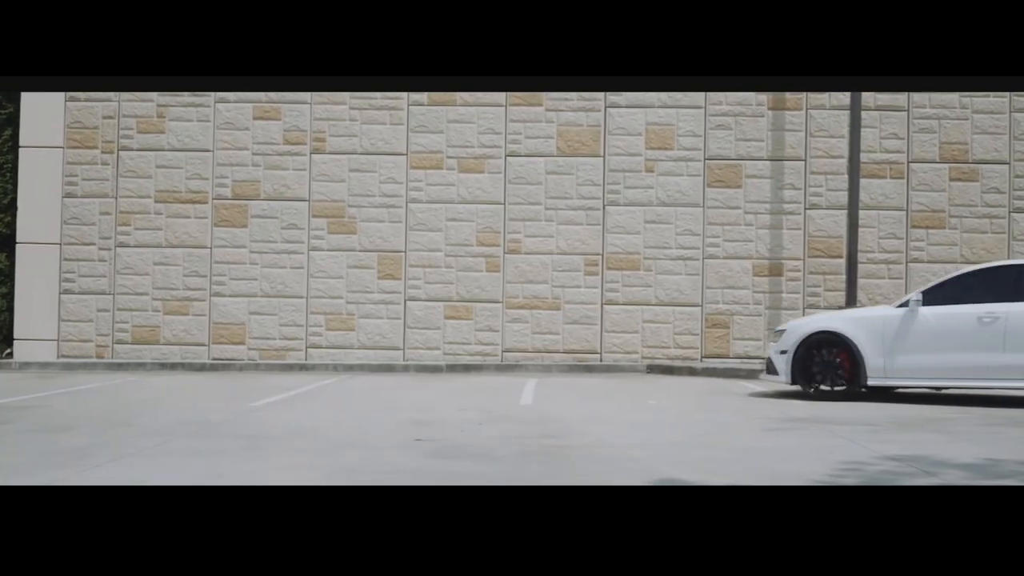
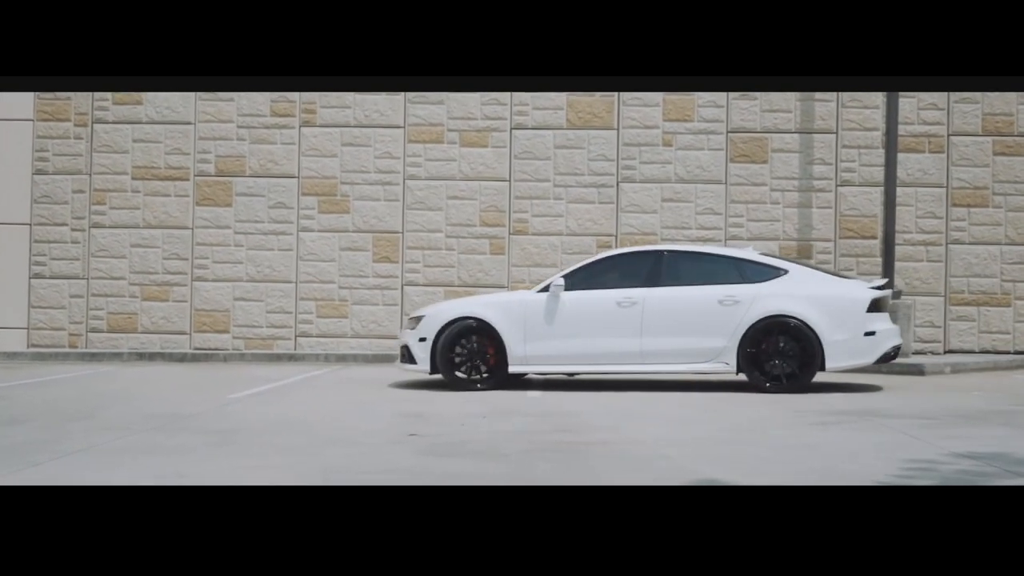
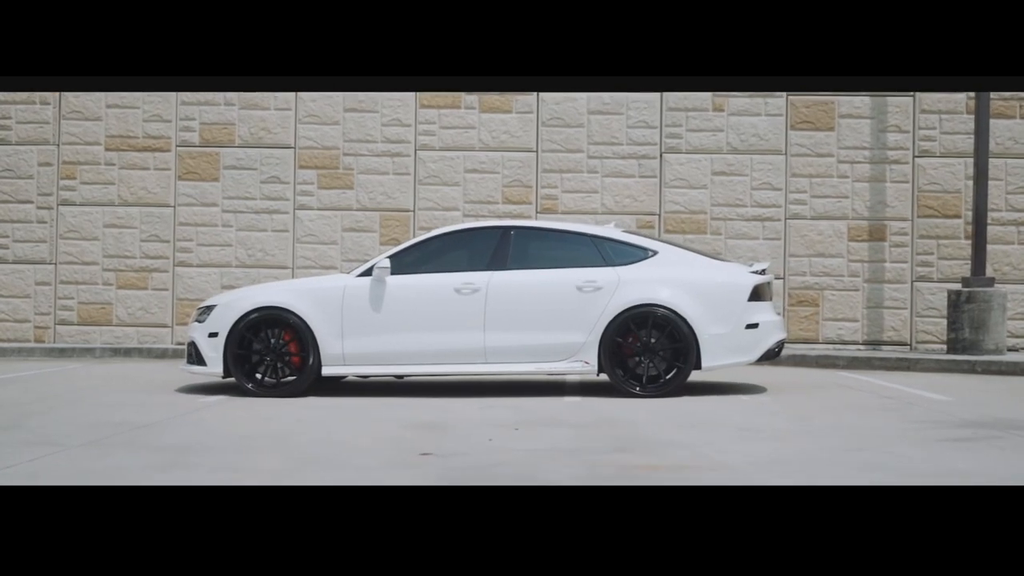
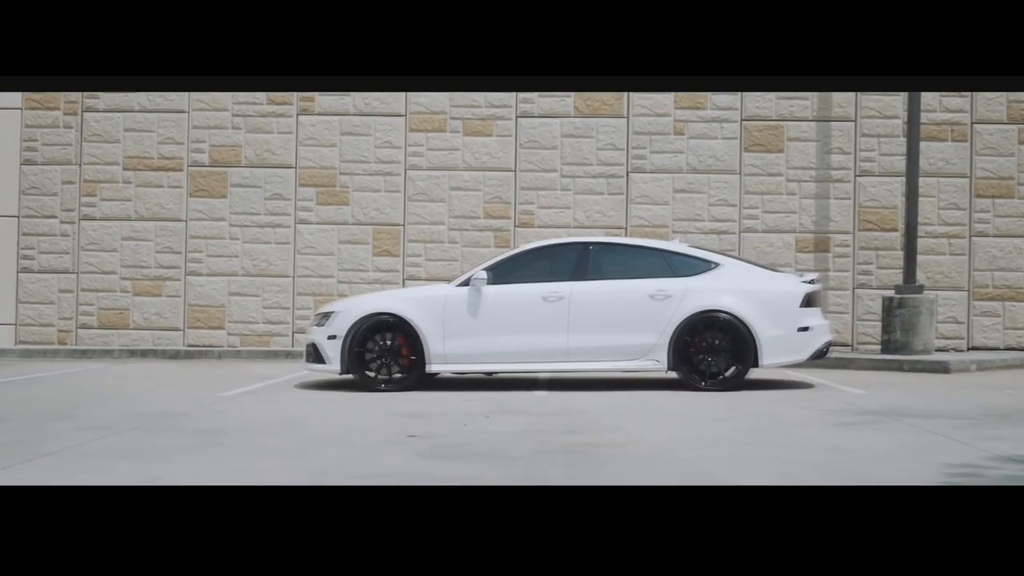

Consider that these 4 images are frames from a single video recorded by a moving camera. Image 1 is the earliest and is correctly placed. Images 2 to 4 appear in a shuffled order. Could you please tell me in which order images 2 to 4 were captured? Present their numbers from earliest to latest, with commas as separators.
2, 4, 3
